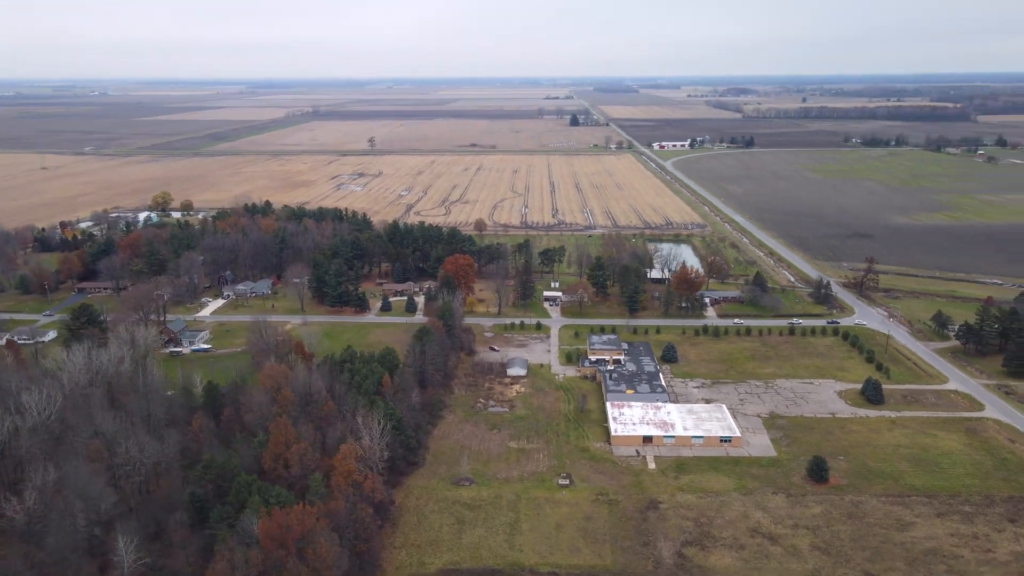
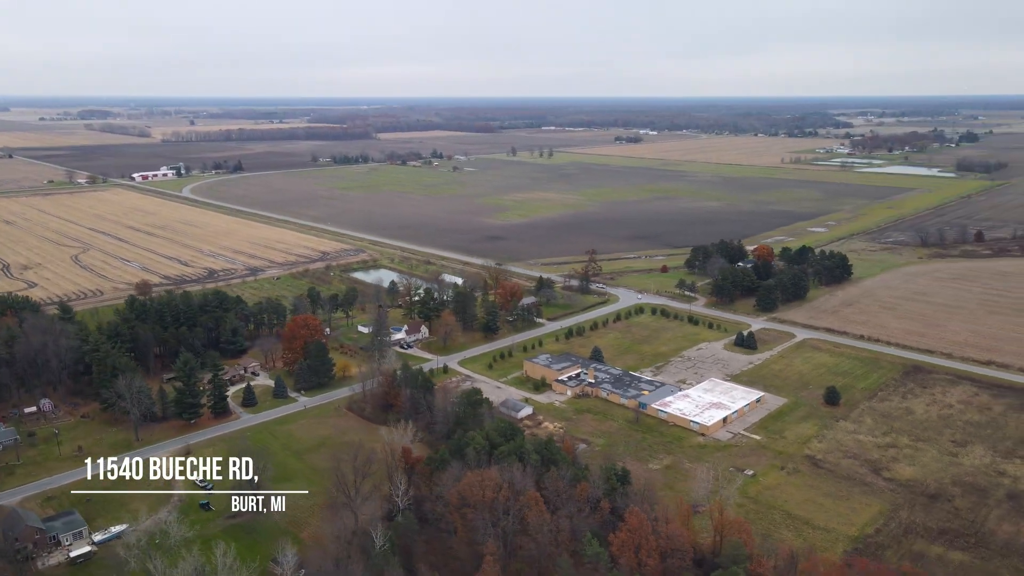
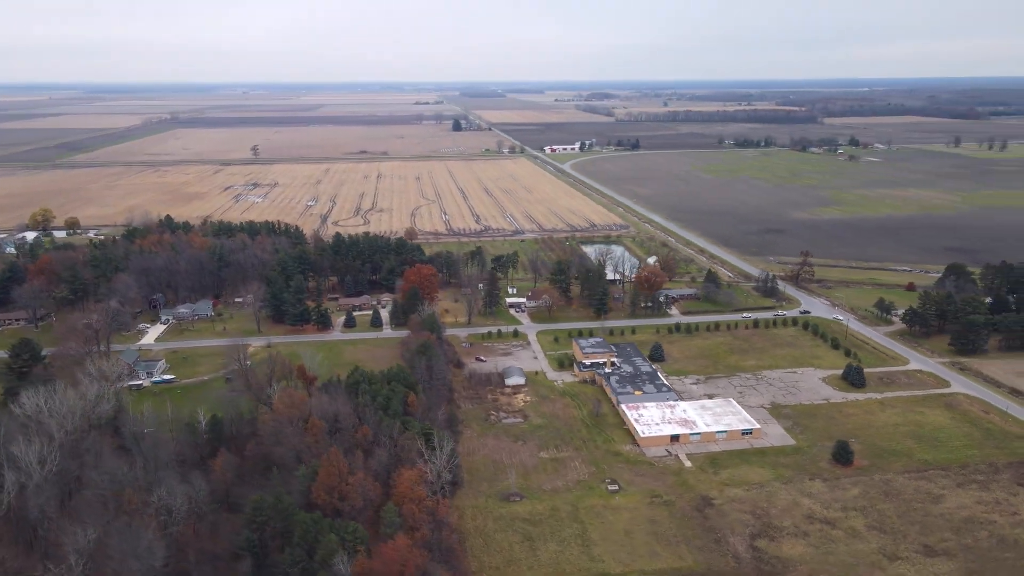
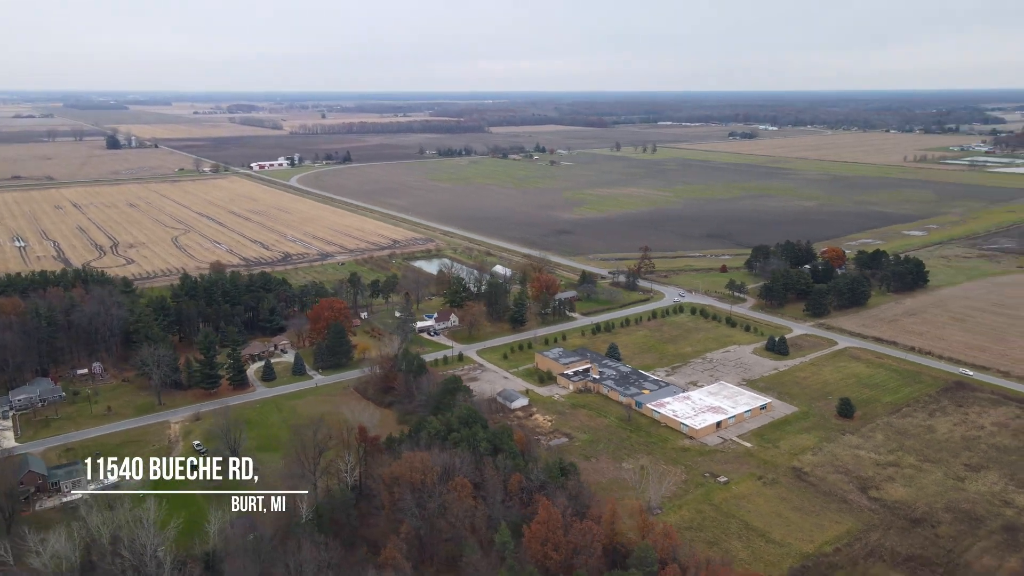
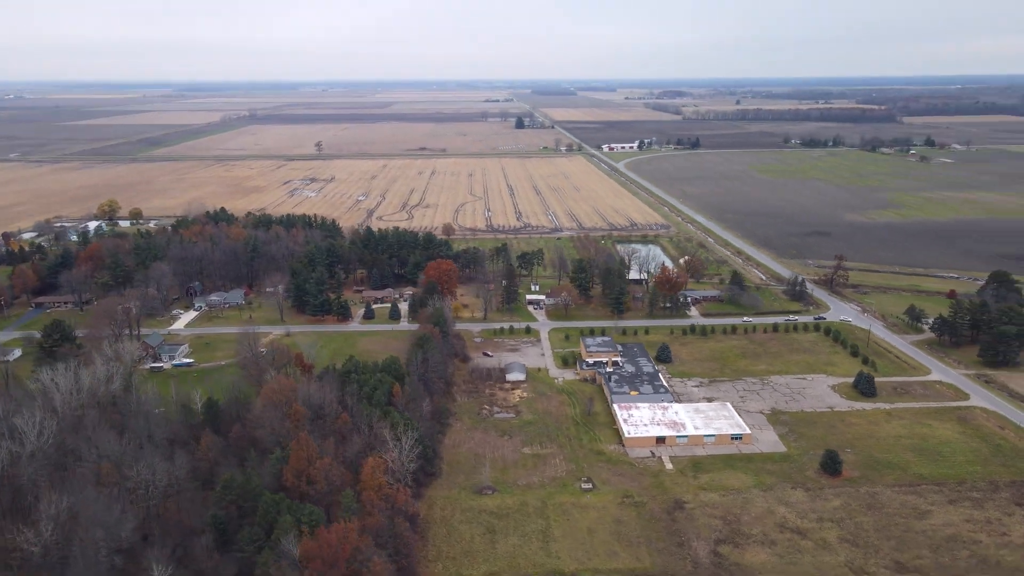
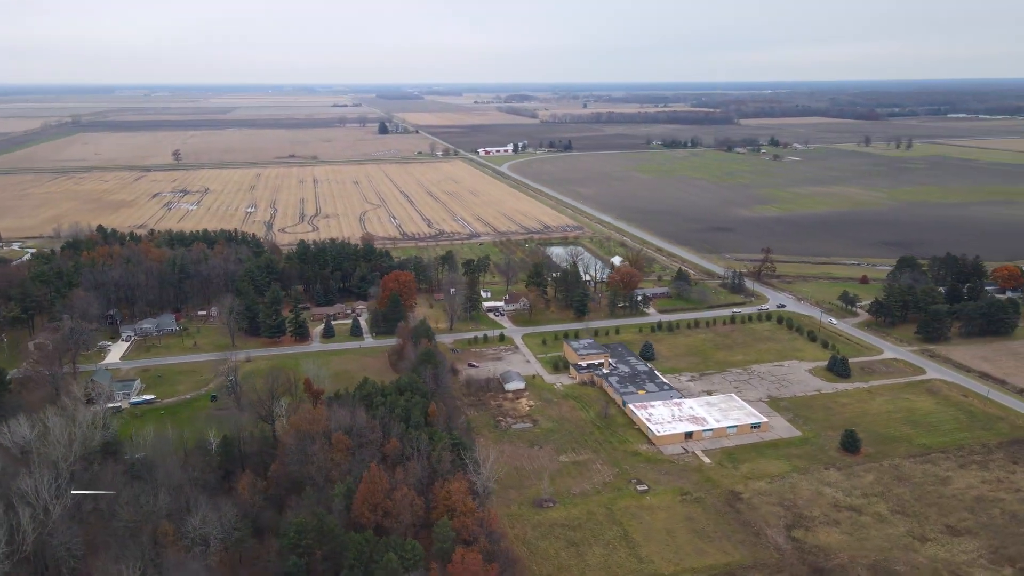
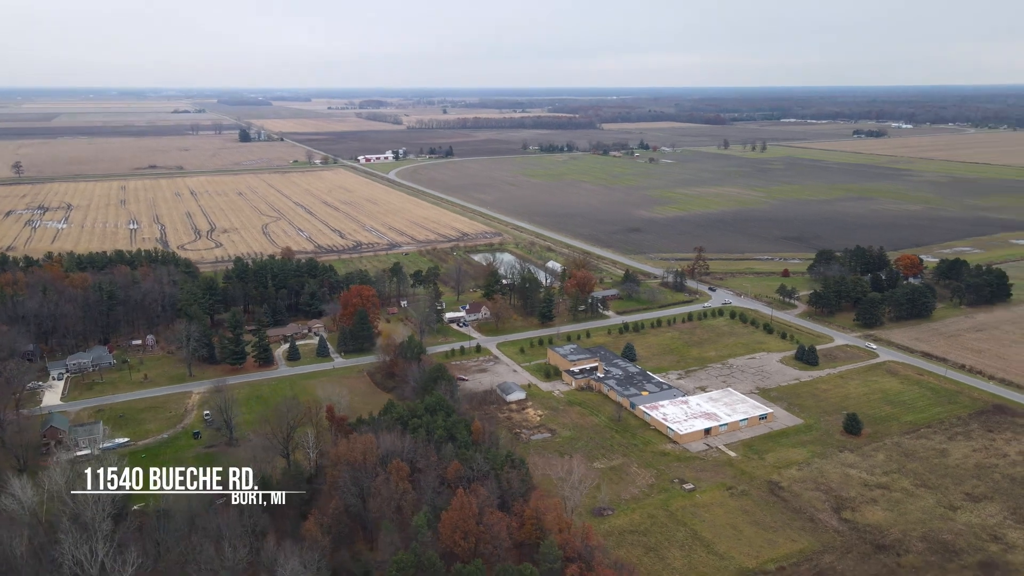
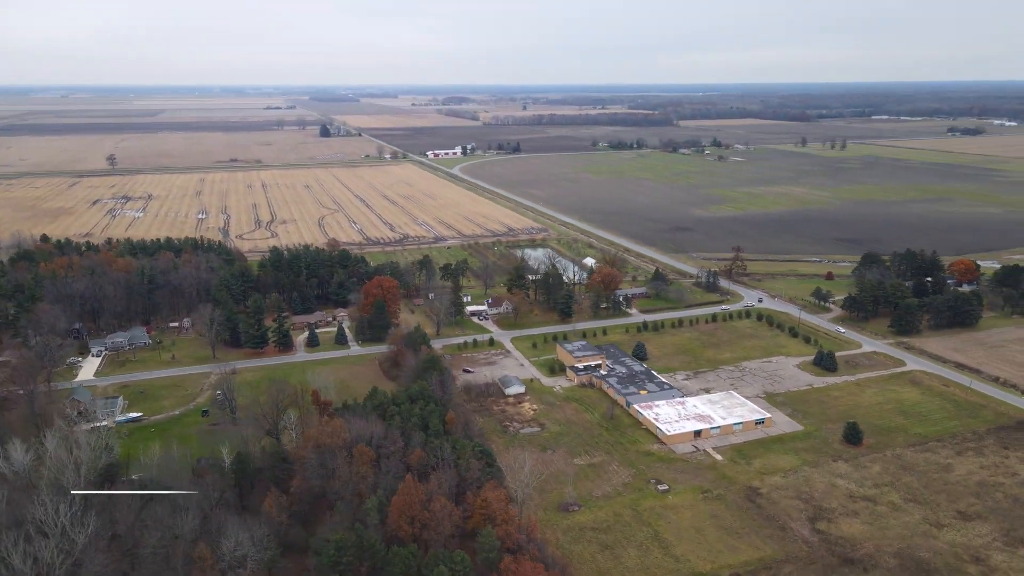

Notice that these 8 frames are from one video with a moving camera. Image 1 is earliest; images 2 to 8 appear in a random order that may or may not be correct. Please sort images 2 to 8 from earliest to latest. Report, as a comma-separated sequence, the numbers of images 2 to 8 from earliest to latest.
5, 3, 6, 8, 7, 4, 2
